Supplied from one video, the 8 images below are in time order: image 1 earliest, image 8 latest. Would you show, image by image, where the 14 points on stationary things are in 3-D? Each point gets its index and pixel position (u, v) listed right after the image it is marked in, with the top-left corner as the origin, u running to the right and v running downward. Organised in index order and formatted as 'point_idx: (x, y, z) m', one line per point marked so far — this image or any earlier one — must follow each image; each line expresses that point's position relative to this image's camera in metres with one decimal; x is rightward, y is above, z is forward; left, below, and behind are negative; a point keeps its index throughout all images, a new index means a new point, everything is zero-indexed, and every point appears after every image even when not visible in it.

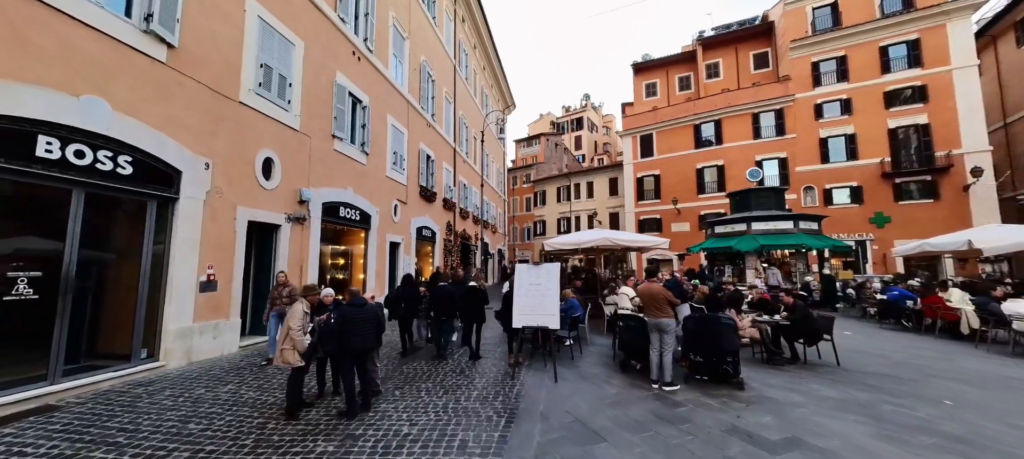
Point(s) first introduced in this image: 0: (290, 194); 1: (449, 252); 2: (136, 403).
0: (-5.1, +0.9, +8.6) m
1: (-3.4, -1.2, +19.8) m
2: (-4.7, -2.2, +4.6) m
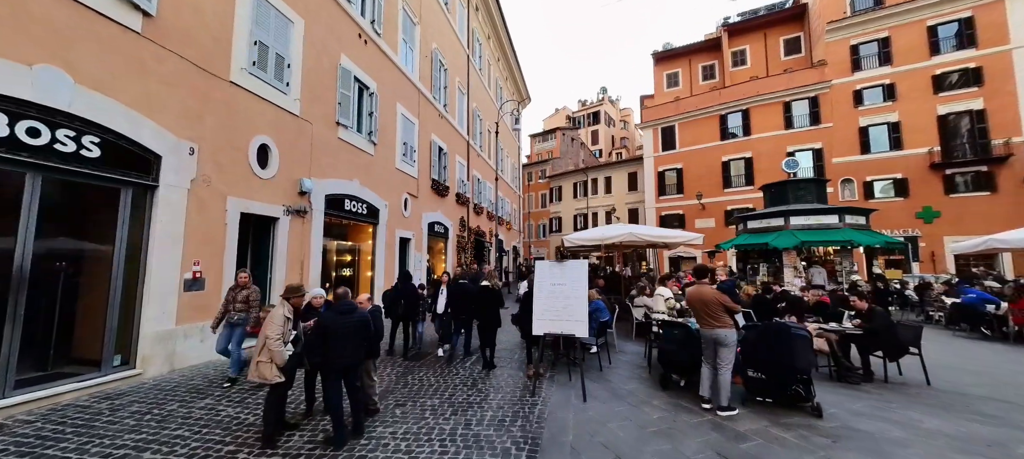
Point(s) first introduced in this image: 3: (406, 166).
0: (-4.8, +1.0, +8.0) m
1: (-2.5, -1.0, +19.0) m
2: (-4.5, -2.1, +4.0) m
3: (-3.8, +2.3, +13.3) m
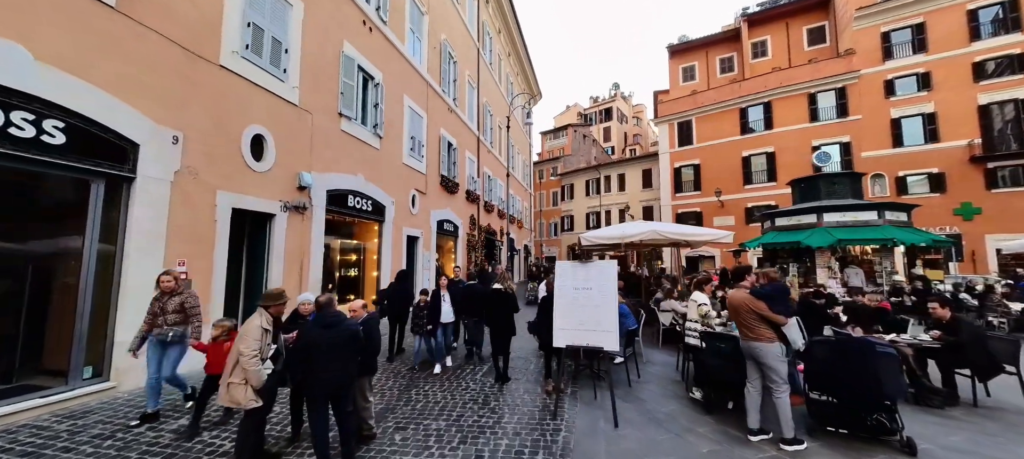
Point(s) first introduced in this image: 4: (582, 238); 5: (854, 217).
0: (-4.5, +1.0, +7.4) m
1: (-2.0, -0.9, +18.4) m
2: (-4.3, -2.0, +3.4) m
3: (-3.3, +2.3, +12.8) m
4: (+2.0, -0.2, +10.6) m
5: (+12.1, +0.4, +13.1) m
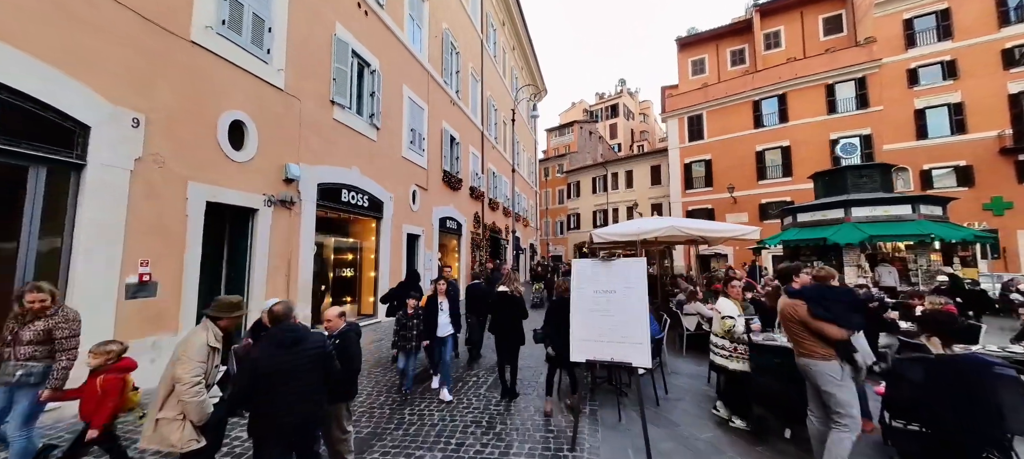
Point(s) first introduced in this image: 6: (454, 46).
0: (-4.3, +1.1, +6.8) m
1: (-1.7, -0.8, +17.7) m
2: (-4.2, -2.0, +2.8) m
3: (-3.2, +2.4, +12.1) m
4: (+2.2, -0.1, +9.8) m
5: (+12.3, +0.6, +12.2) m
6: (-2.5, +7.8, +15.8) m
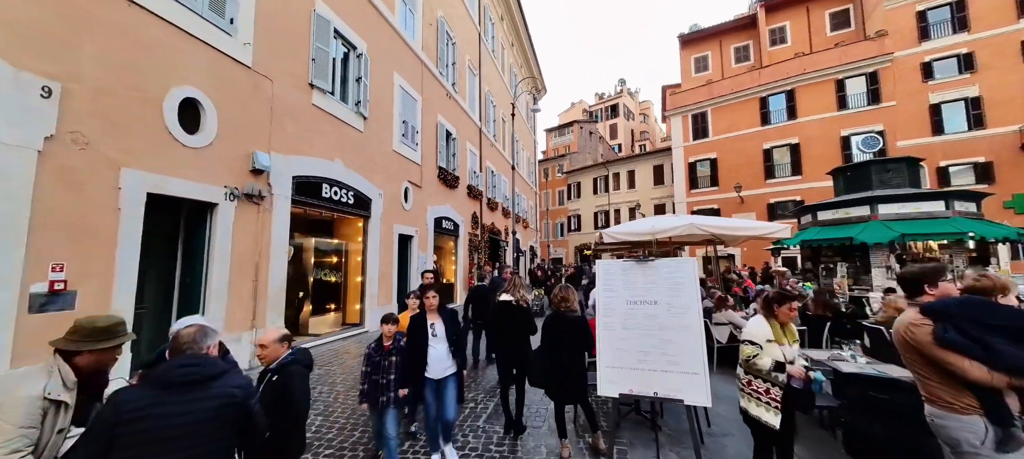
0: (-4.3, +1.1, +5.8) m
1: (-1.7, -0.9, +16.8) m
2: (-4.1, -1.9, +1.8) m
3: (-3.1, +2.4, +11.2) m
4: (+2.2, -0.1, +8.9) m
5: (+12.3, +0.6, +11.4) m
6: (-2.5, +7.7, +14.9) m
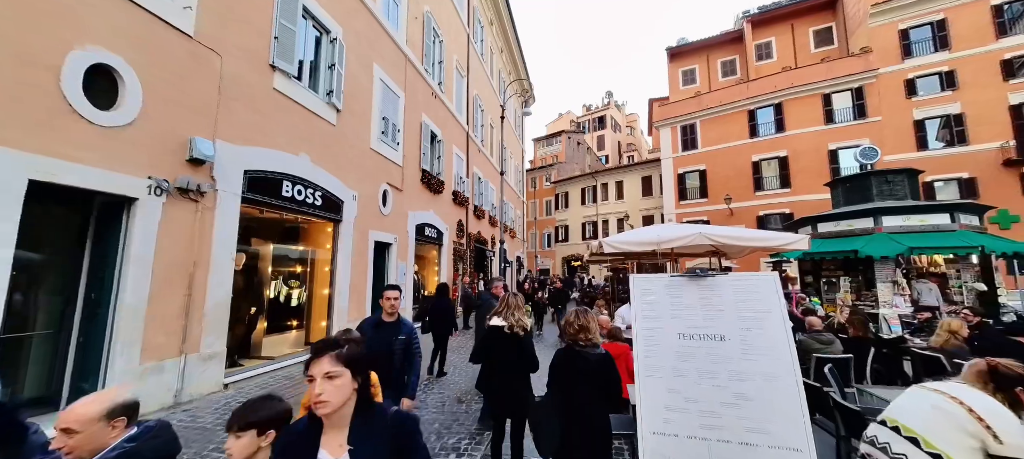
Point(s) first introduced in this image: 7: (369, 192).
0: (-4.4, +1.1, +4.8) m
1: (-2.2, -1.2, +15.8) m
2: (-4.1, -1.8, +0.7) m
3: (-3.4, +2.2, +10.2) m
4: (+2.0, -0.3, +8.1) m
5: (+12.0, +0.2, +10.9) m
6: (-2.9, +7.4, +14.1) m
7: (-3.6, +0.9, +9.2) m
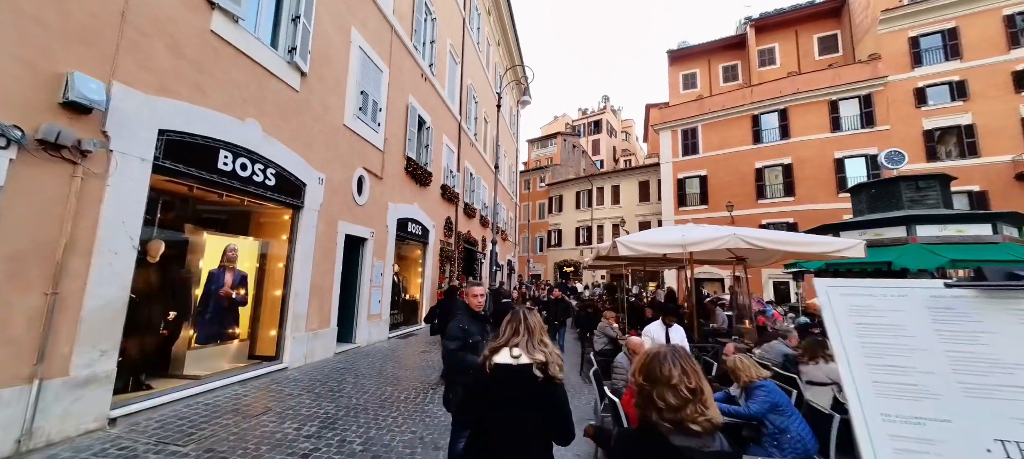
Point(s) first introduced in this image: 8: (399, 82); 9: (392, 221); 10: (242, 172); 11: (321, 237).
0: (-4.3, +1.4, +3.4) m
1: (-2.5, -1.2, +14.4) m
2: (-4.0, -1.5, -0.8) m
3: (-3.5, +2.4, +8.8) m
4: (+1.9, -0.3, +6.8) m
5: (+11.9, -0.1, +9.9) m
6: (-2.9, +7.5, +12.8) m
7: (-3.6, +1.1, +7.8) m
8: (-3.2, +4.2, +10.6) m
9: (-3.3, +0.2, +10.0) m
10: (-4.0, +0.8, +5.5) m
11: (-3.7, -0.2, +7.2) m
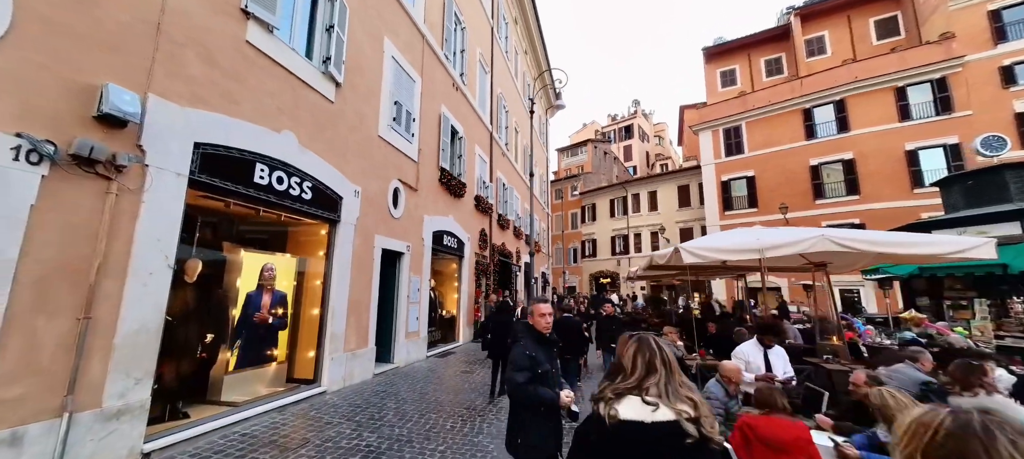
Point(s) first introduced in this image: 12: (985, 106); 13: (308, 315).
0: (-3.8, +1.2, +3.2) m
1: (-1.0, -1.6, +13.9) m
2: (-3.8, -1.5, -1.0) m
3: (-2.6, +2.1, +8.6) m
4: (+2.7, -0.3, +6.0) m
5: (+12.9, +0.1, +8.3) m
6: (-1.8, +7.1, +12.6) m
7: (-2.8, +0.8, +7.6) m
8: (-2.2, +3.8, +10.4) m
9: (-2.2, -0.1, +9.7) m
10: (-3.3, +0.6, +5.3) m
11: (-2.9, -0.4, +7.0) m
12: (+23.1, +6.0, +18.2) m
13: (-3.4, -1.4, +6.2) m
